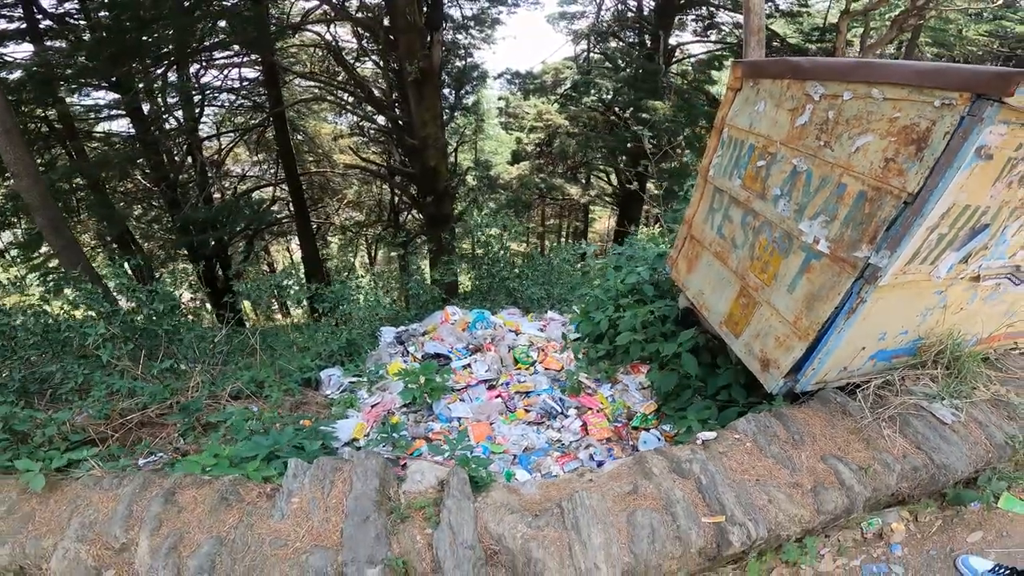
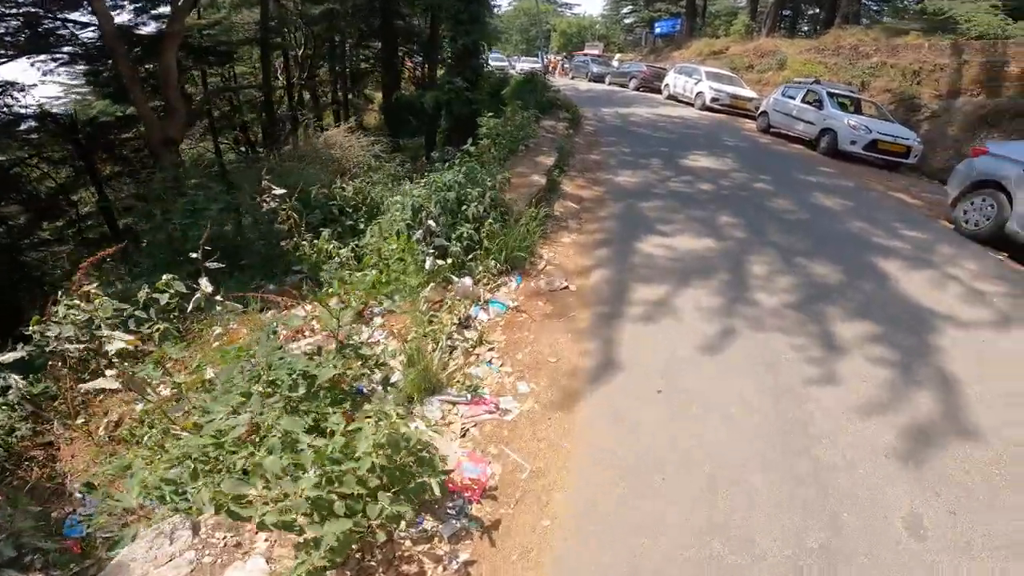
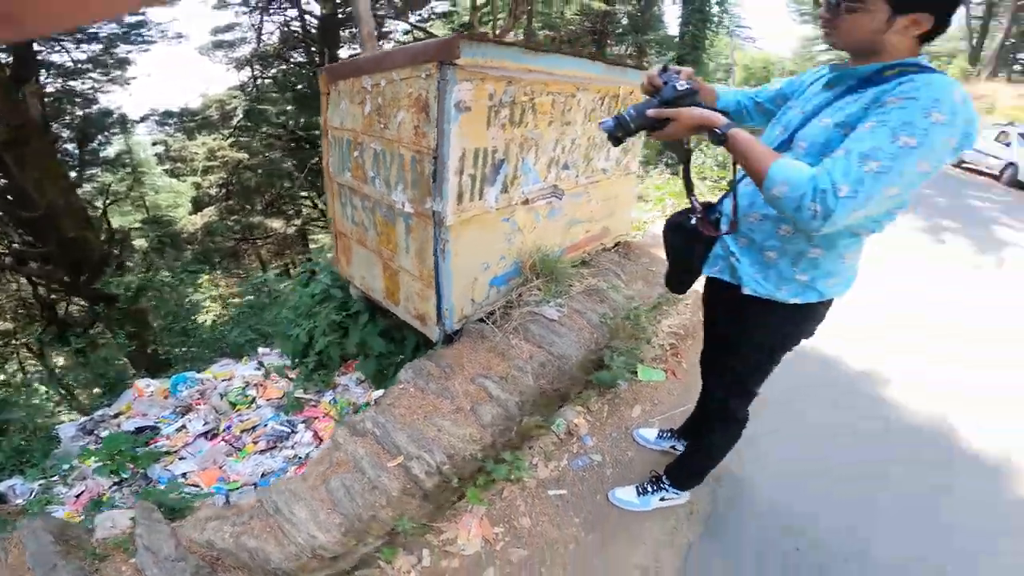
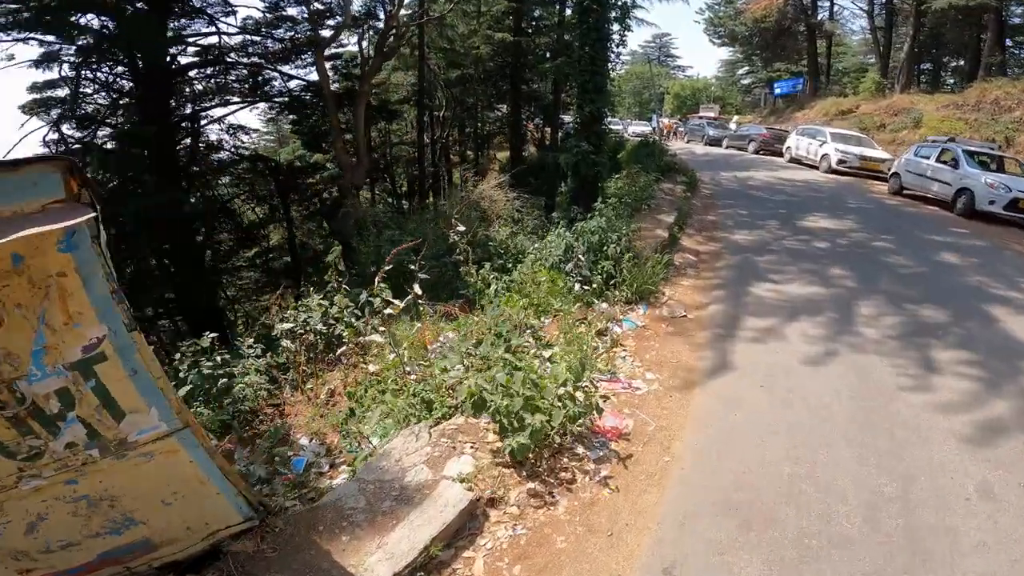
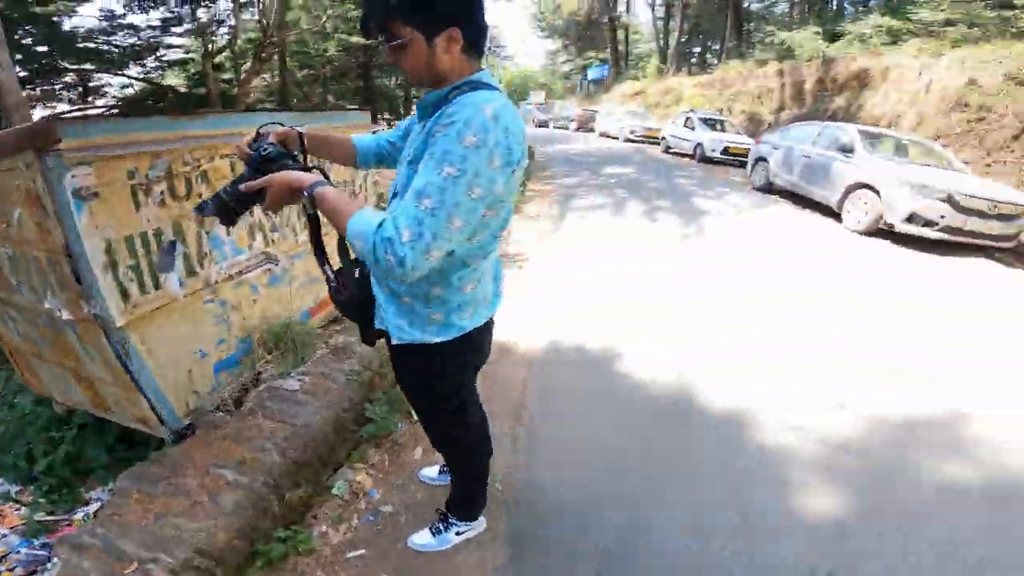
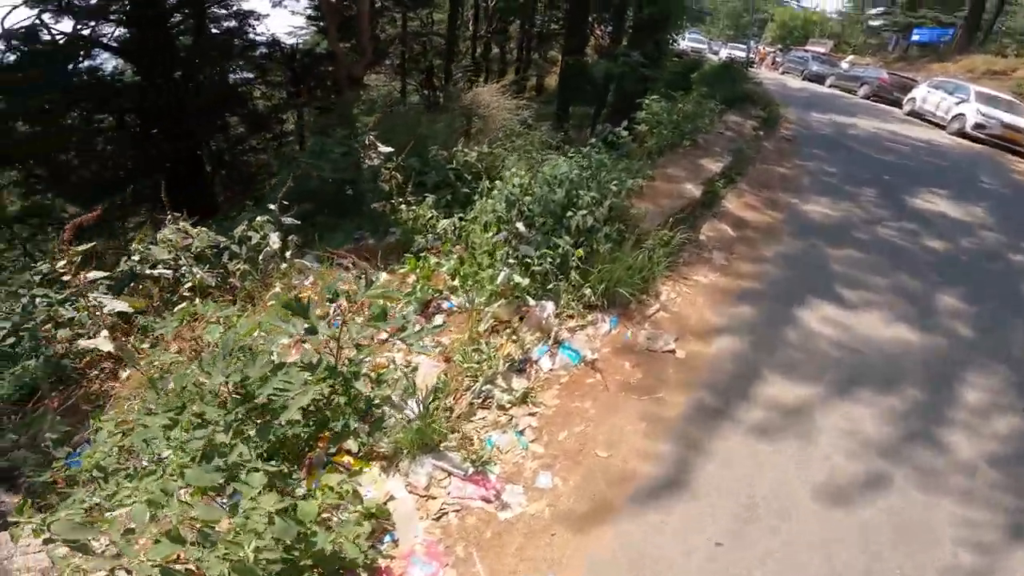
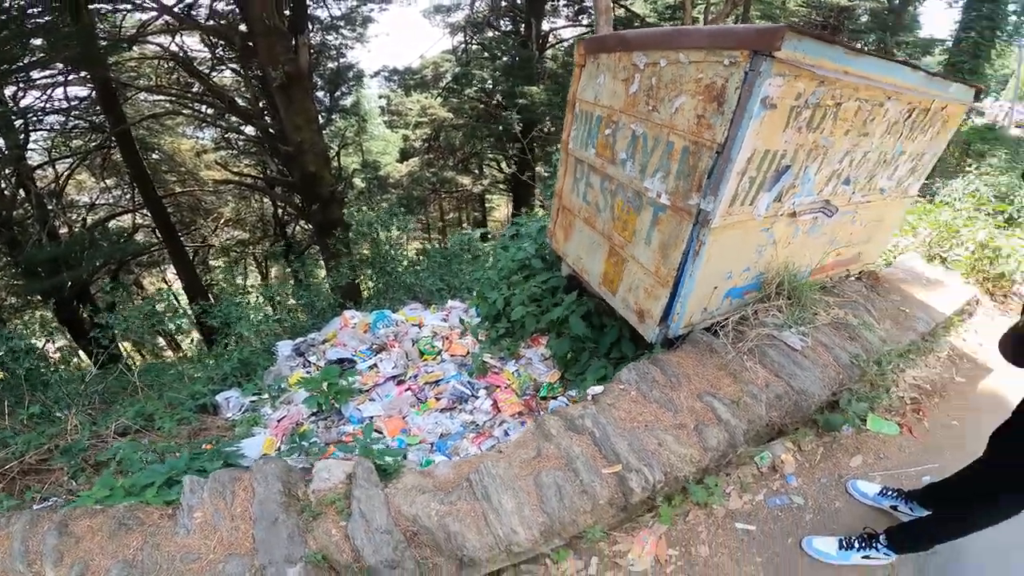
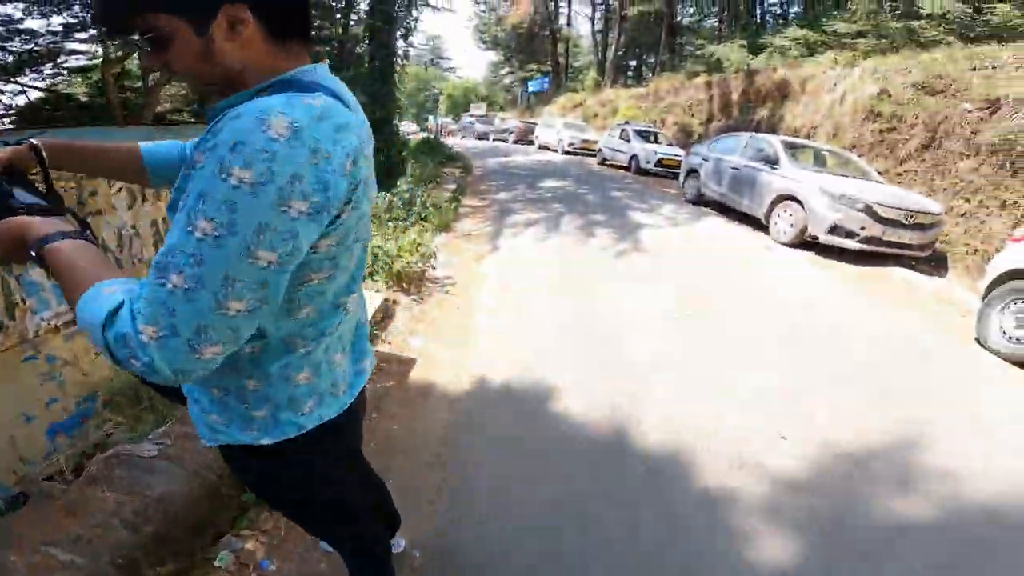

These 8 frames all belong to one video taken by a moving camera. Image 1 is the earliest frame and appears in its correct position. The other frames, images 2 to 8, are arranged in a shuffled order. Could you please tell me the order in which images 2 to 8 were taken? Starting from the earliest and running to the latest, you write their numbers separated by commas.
7, 3, 5, 8, 4, 2, 6
